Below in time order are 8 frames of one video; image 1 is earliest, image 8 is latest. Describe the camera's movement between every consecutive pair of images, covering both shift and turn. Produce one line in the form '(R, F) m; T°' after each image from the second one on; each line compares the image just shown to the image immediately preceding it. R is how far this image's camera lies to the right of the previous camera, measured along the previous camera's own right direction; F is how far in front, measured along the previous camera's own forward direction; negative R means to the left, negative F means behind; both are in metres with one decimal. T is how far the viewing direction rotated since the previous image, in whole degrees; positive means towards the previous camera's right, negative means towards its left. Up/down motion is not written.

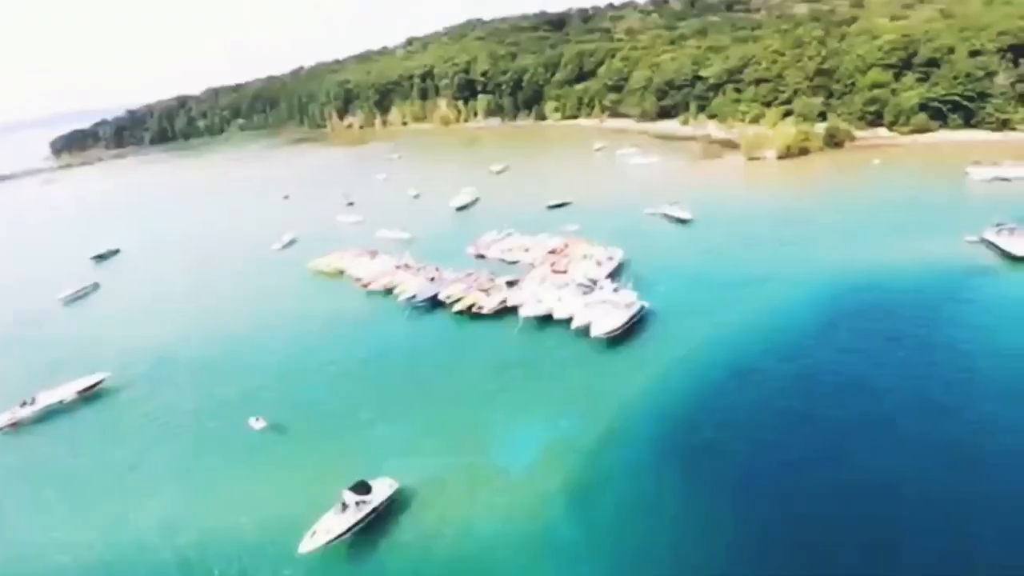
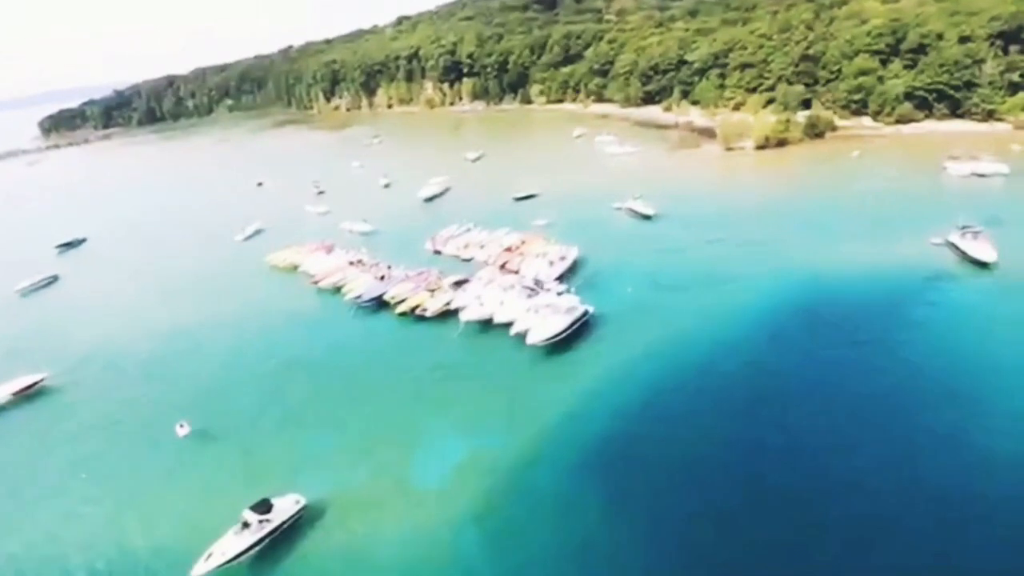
(+2.0, +0.5) m; 0°
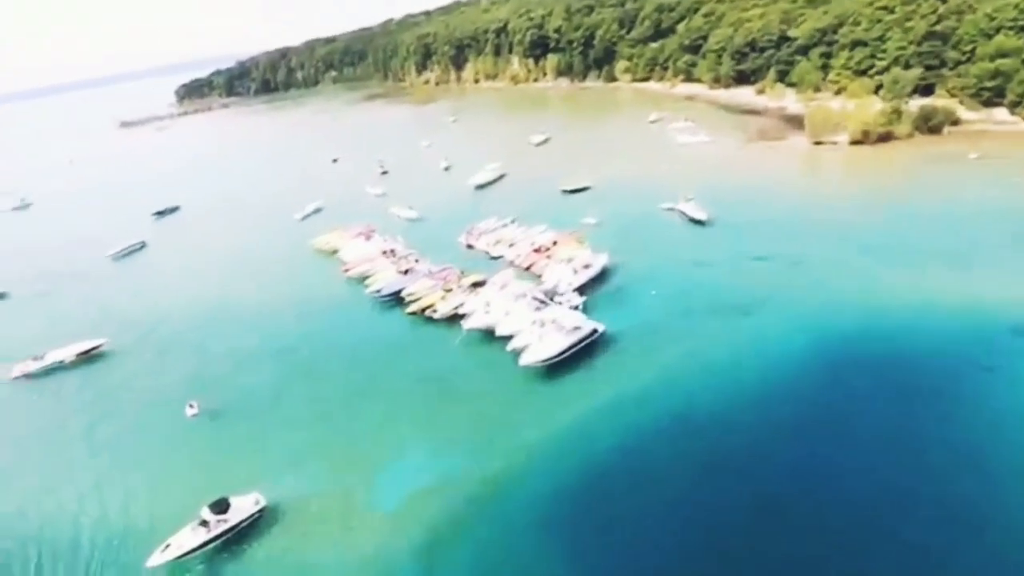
(+2.7, +1.1) m; -10°
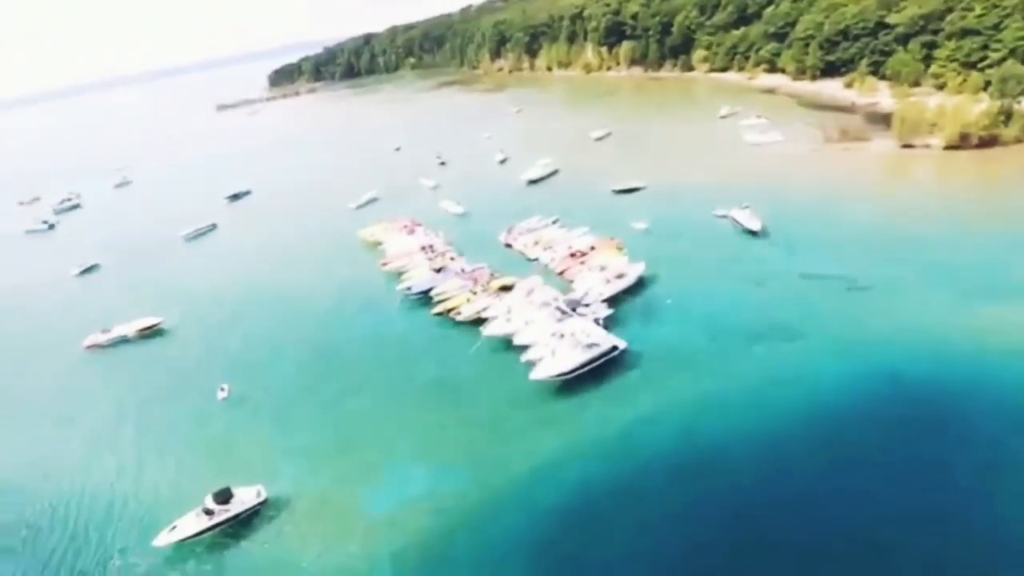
(+1.5, +0.6) m; -8°
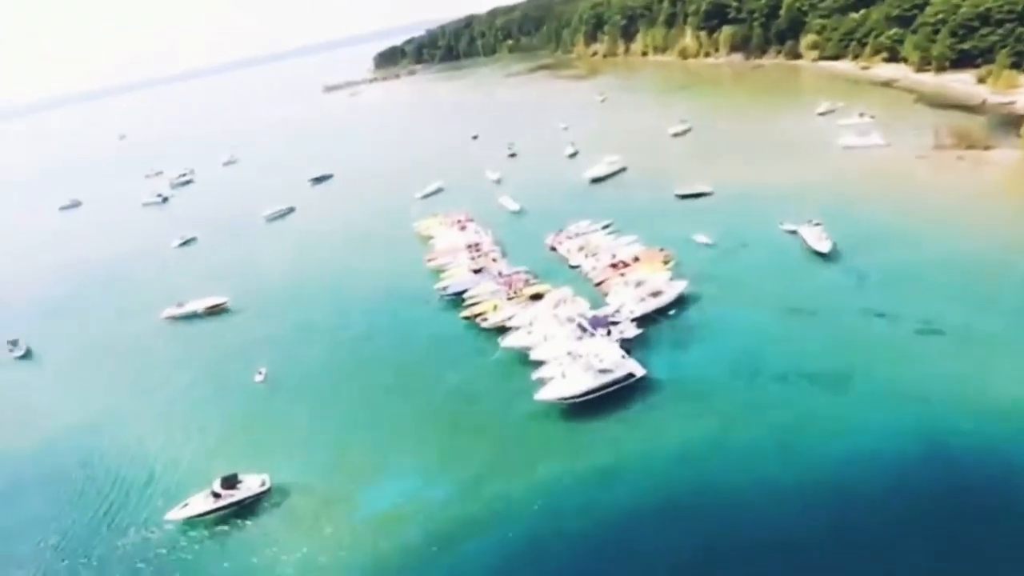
(+2.0, +0.6) m; -10°
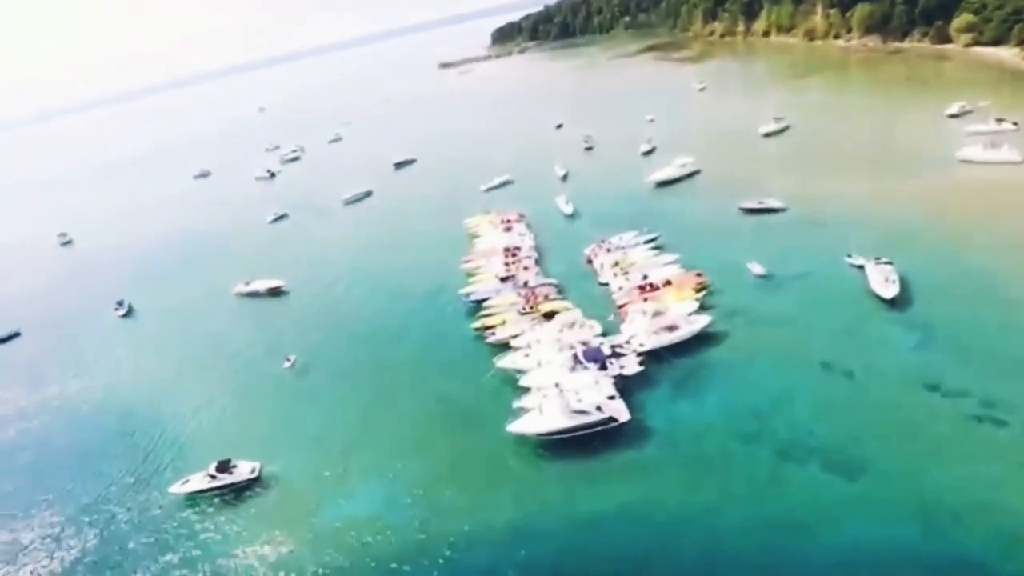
(+3.1, +0.8) m; -12°
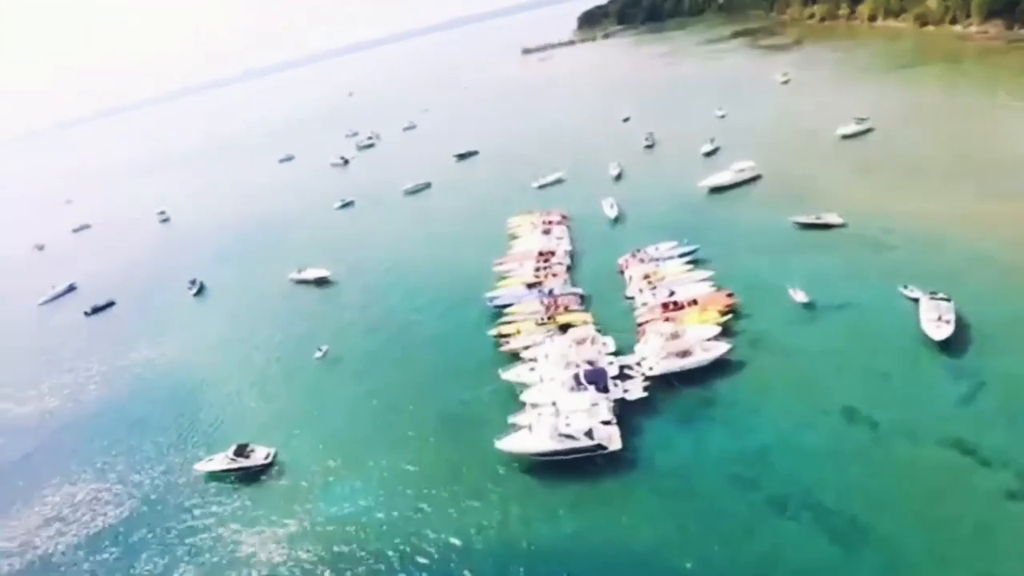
(+2.0, +0.3) m; -8°
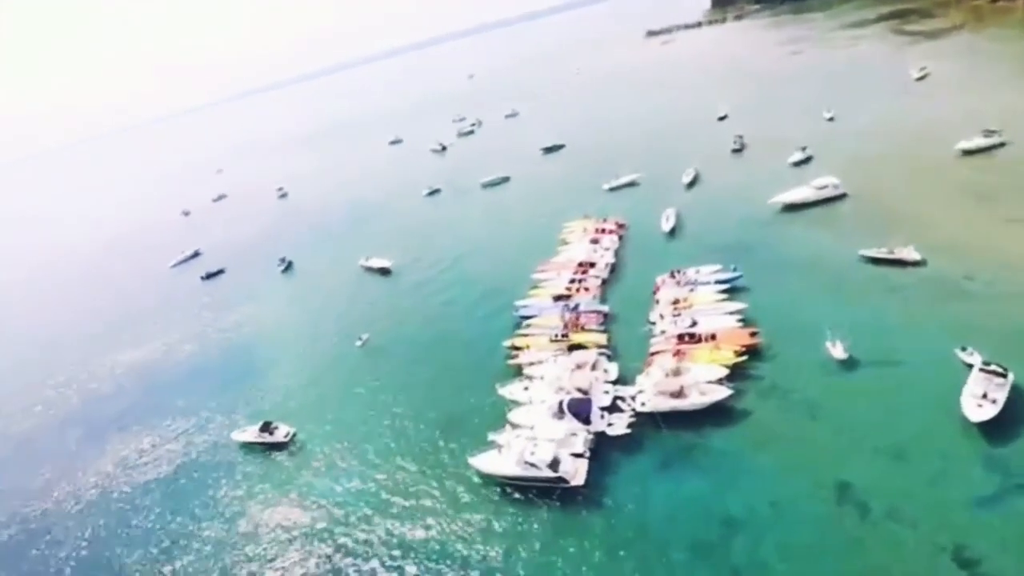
(+3.2, +0.3) m; -12°
